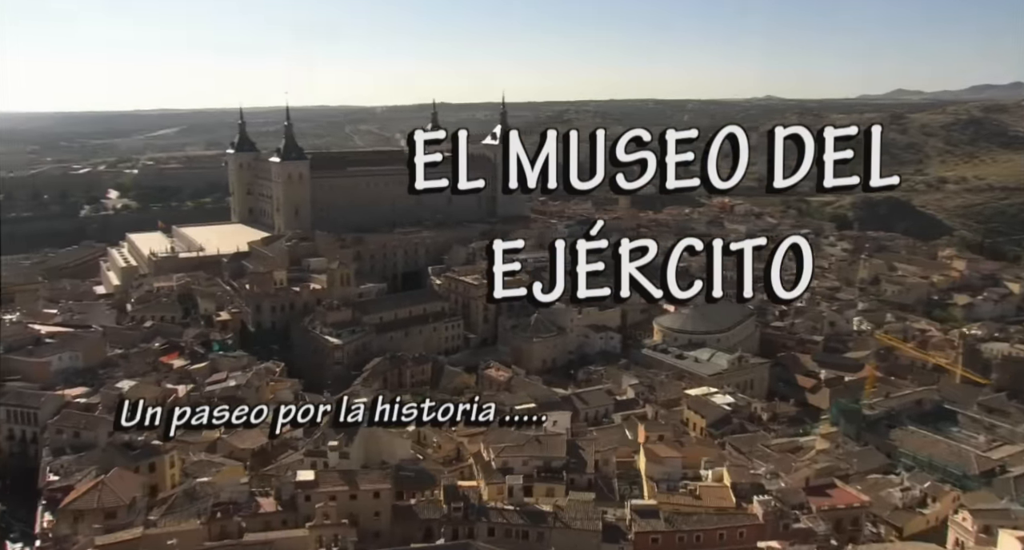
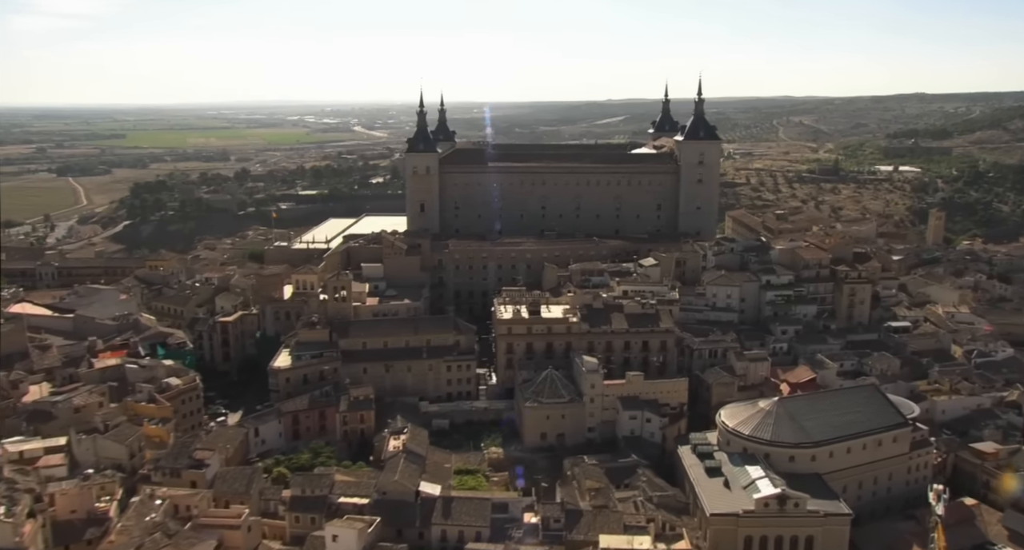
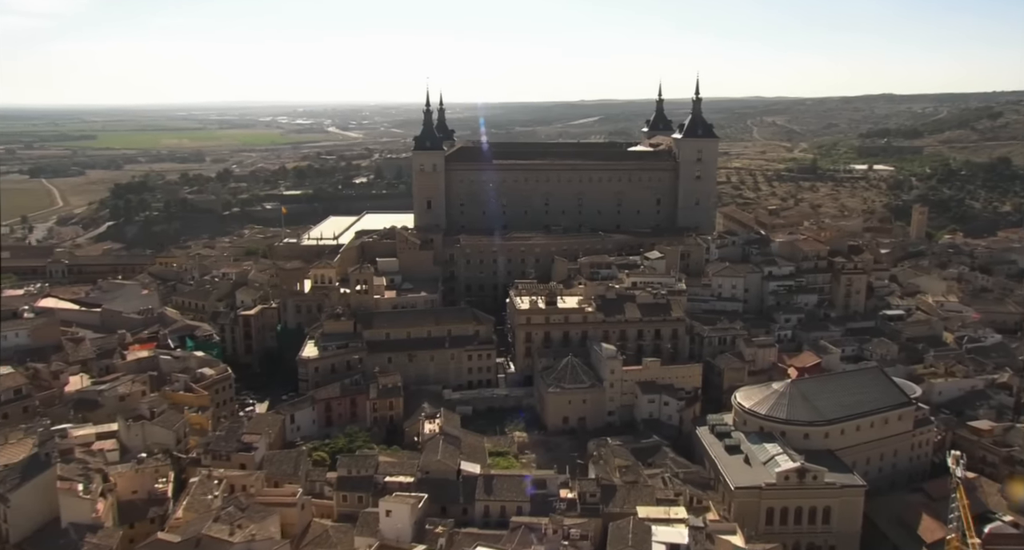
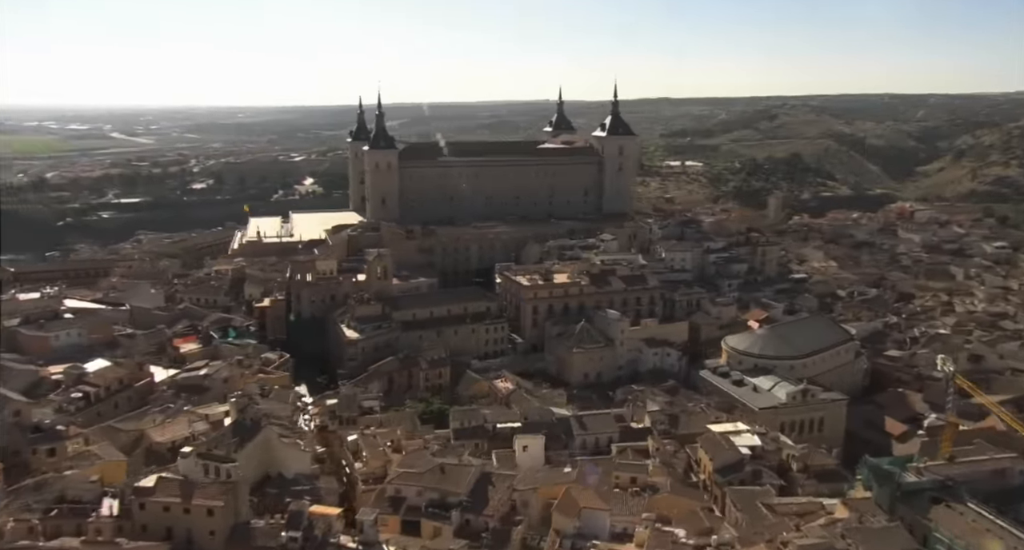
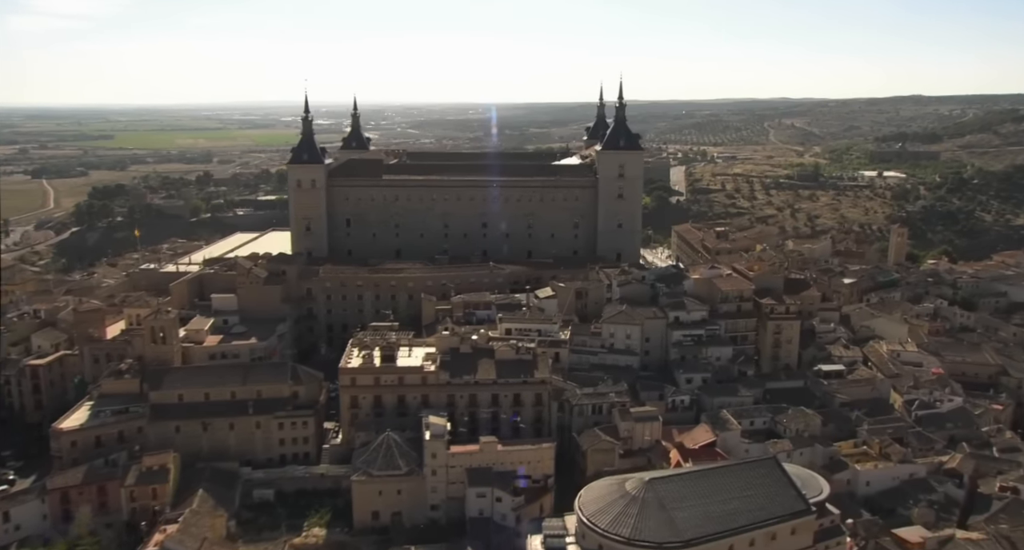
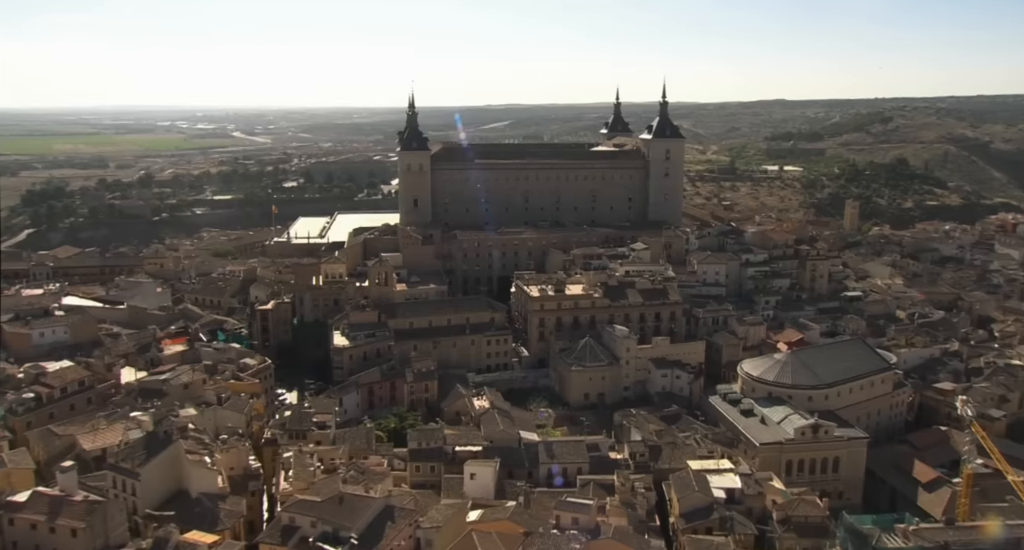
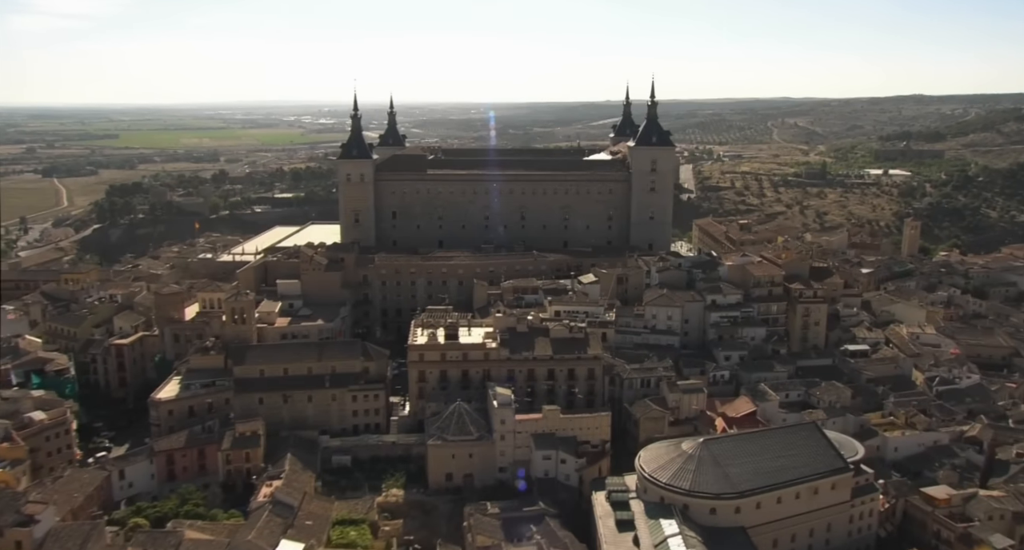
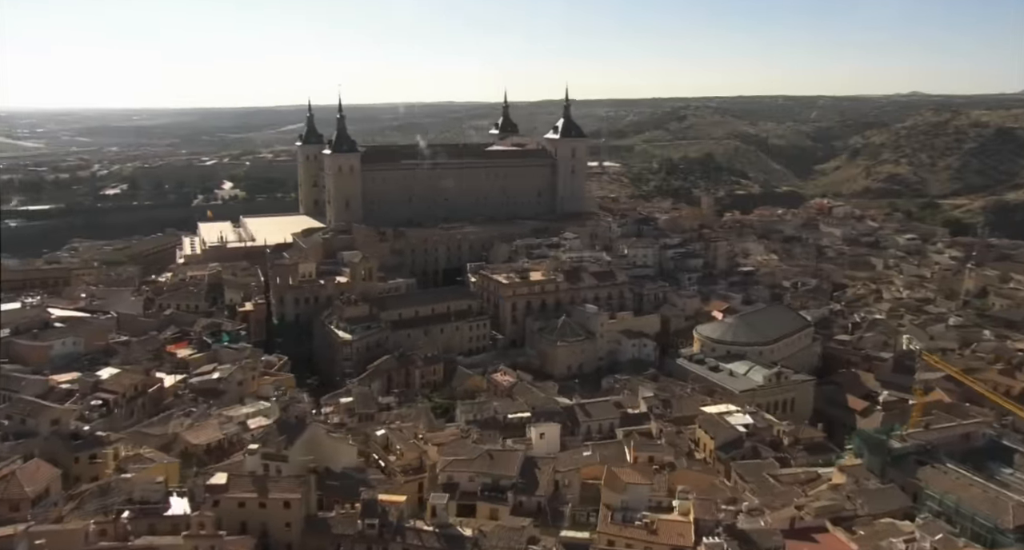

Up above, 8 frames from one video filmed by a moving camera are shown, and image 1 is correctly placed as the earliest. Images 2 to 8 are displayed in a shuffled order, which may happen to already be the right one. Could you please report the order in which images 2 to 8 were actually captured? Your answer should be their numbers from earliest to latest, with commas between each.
8, 4, 6, 3, 2, 7, 5
